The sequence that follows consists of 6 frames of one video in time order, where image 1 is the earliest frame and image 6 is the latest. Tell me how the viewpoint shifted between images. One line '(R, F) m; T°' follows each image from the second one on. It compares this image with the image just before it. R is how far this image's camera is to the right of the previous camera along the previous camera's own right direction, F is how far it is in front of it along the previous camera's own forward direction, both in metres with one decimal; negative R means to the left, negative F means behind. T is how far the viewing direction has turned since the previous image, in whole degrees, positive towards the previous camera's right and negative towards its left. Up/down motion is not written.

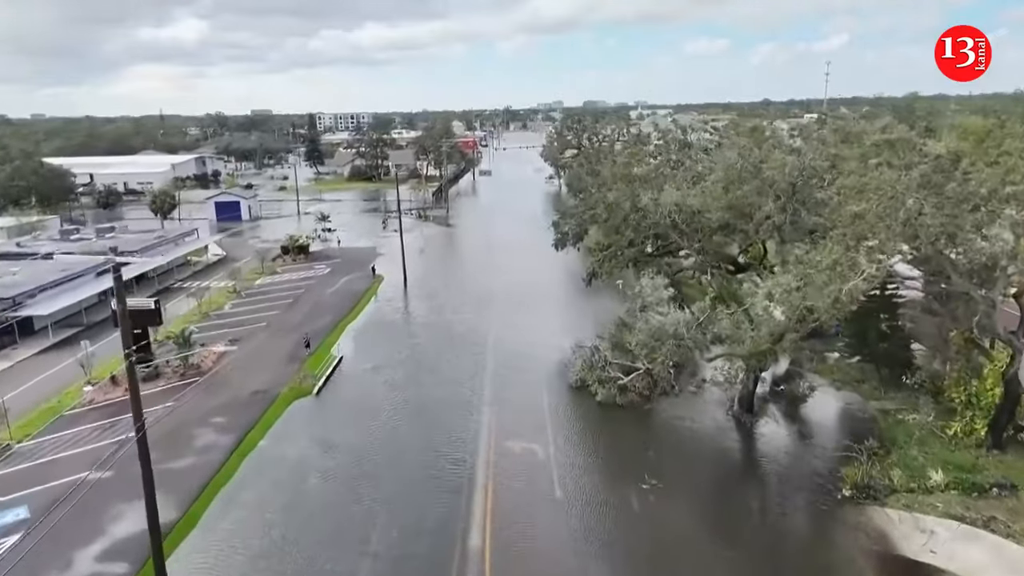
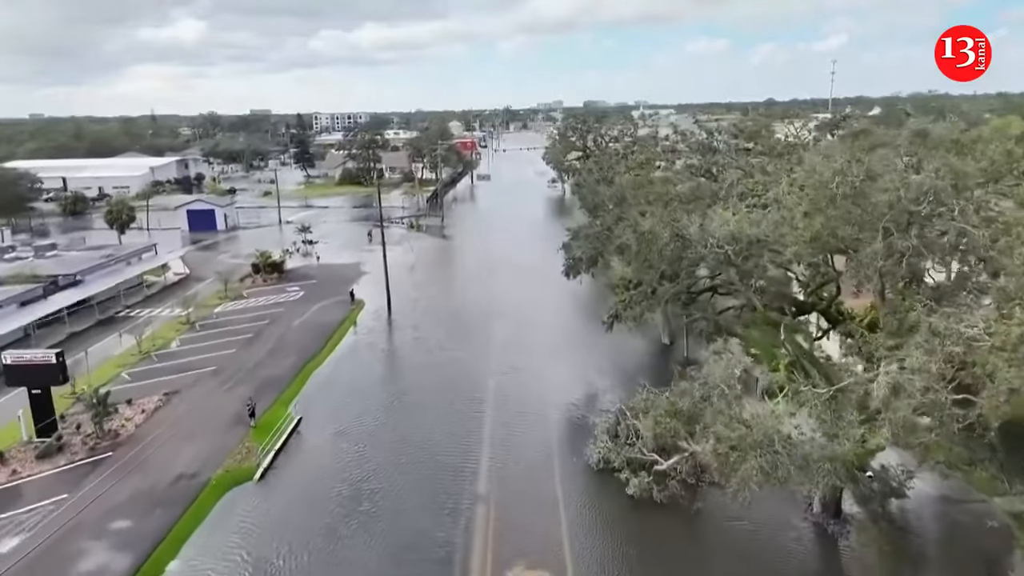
(0.0, +4.2) m; 0°
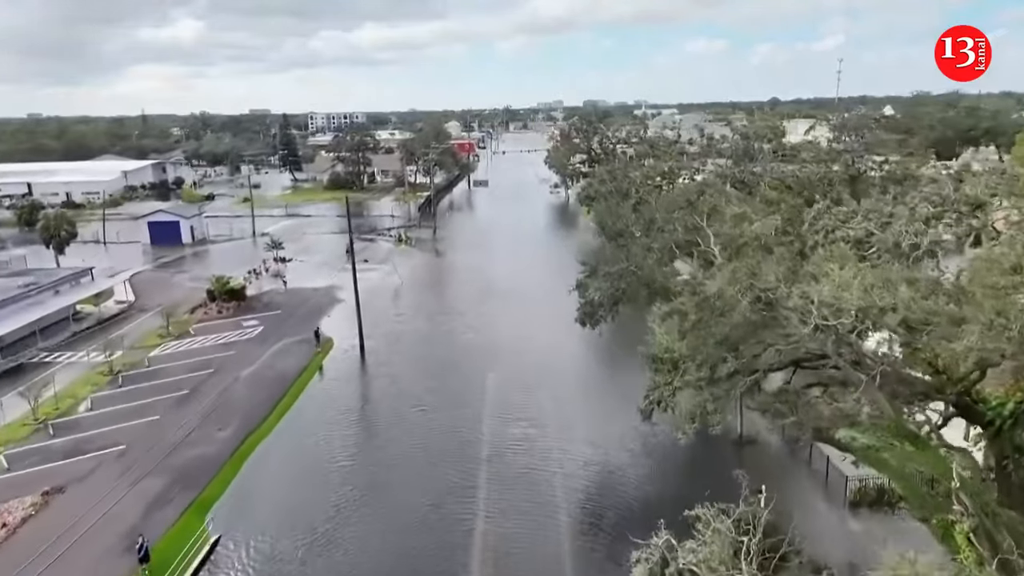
(0.0, +4.6) m; 0°
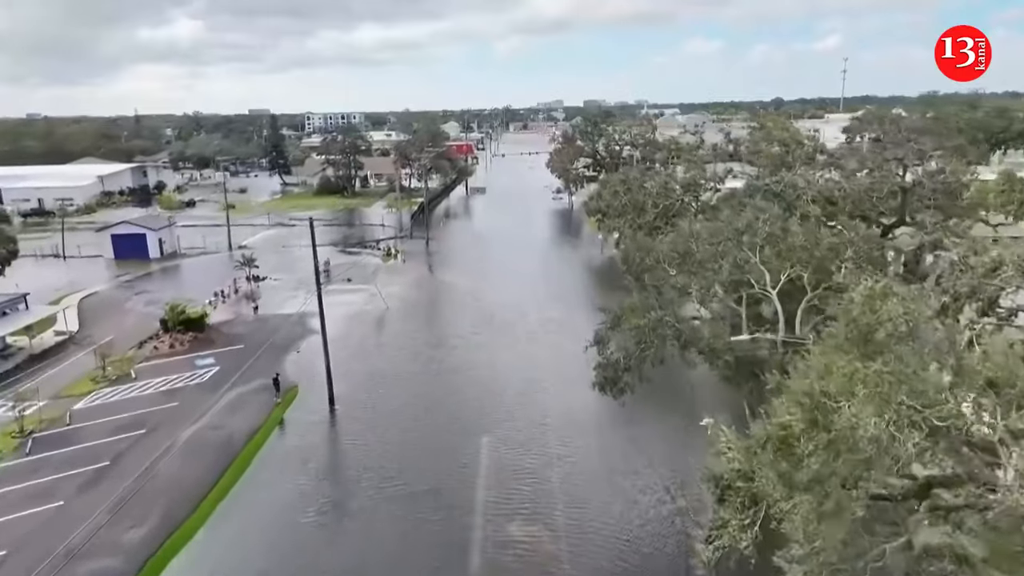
(0.0, +3.6) m; 0°
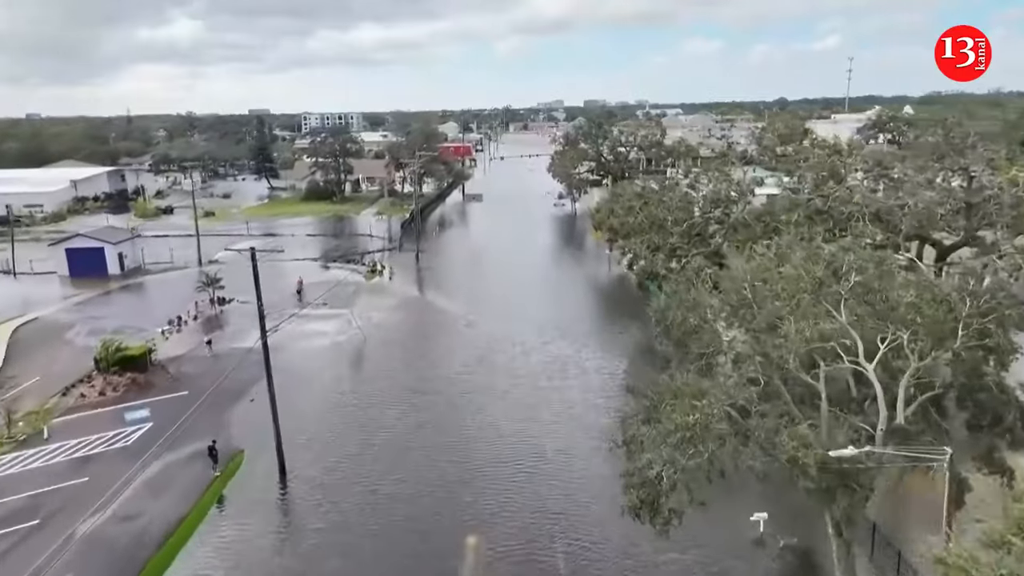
(+0.1, +3.5) m; 0°
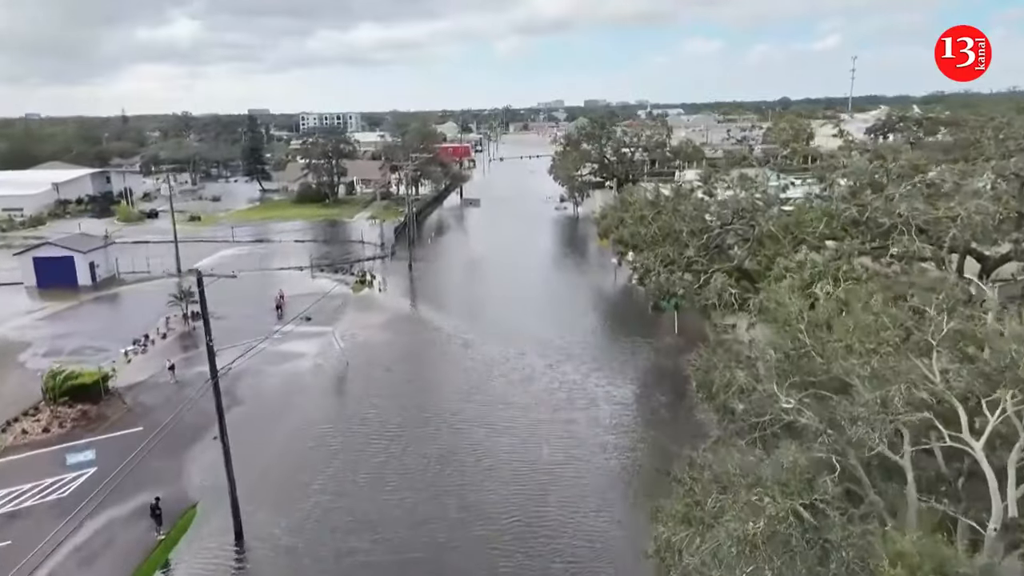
(0.0, +2.1) m; 0°
